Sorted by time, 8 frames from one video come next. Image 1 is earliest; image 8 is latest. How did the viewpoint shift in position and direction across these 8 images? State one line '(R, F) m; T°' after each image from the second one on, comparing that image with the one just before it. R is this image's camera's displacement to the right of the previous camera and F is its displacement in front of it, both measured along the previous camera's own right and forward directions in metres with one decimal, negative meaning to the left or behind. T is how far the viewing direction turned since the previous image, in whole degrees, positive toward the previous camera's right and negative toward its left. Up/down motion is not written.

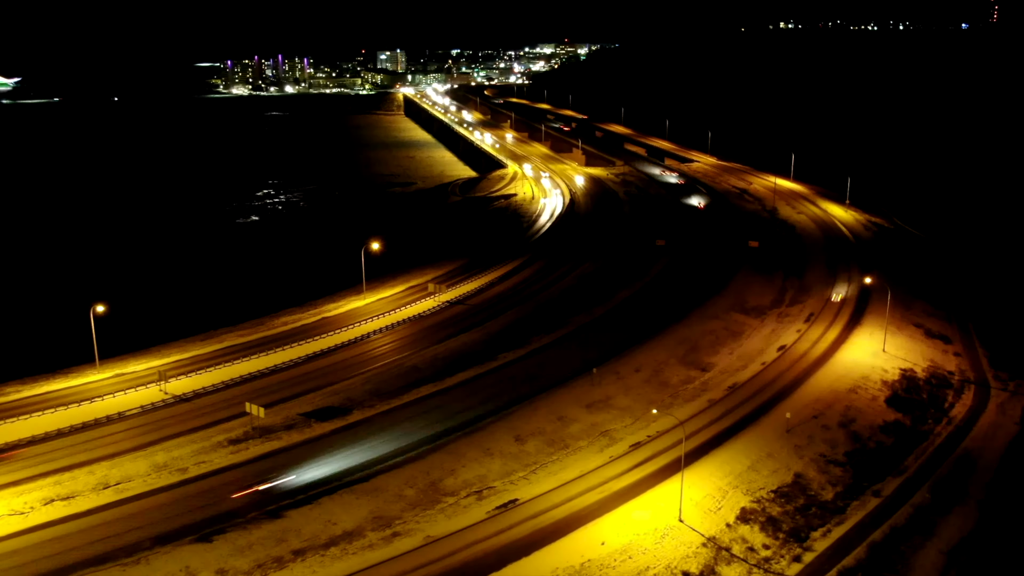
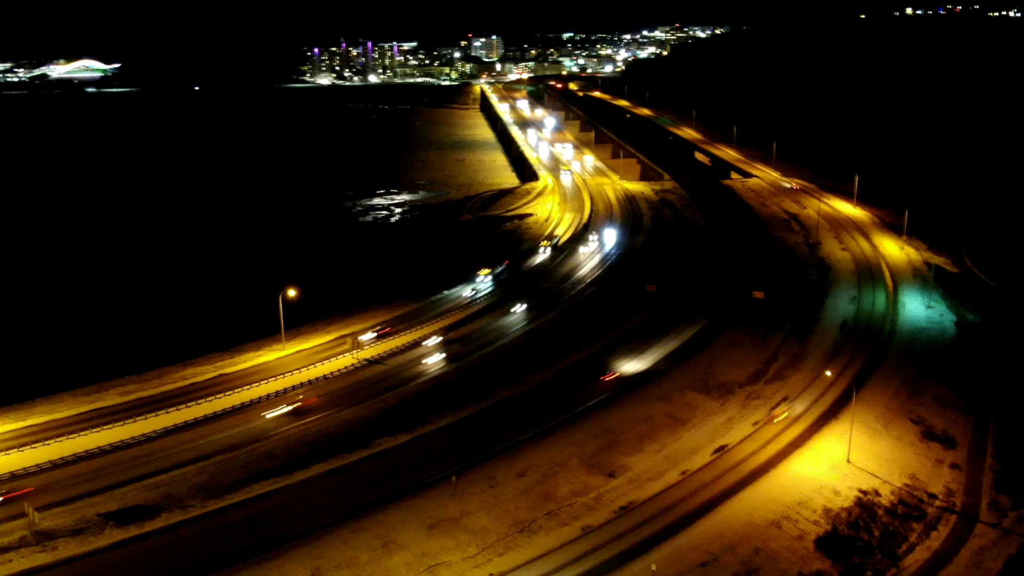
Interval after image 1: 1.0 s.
(+3.2, +2.4) m; -8°
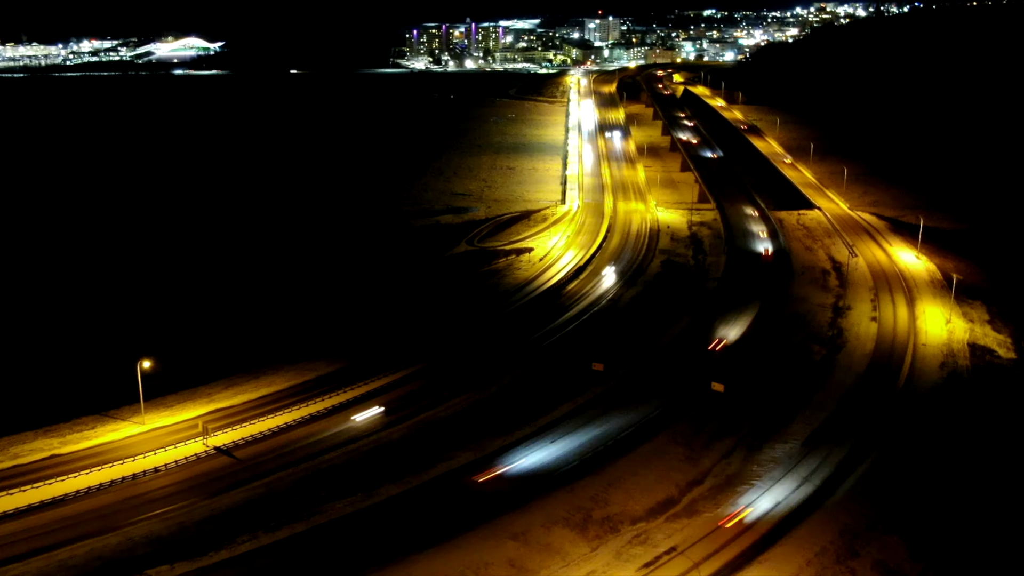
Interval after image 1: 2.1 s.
(+3.8, +2.6) m; -9°
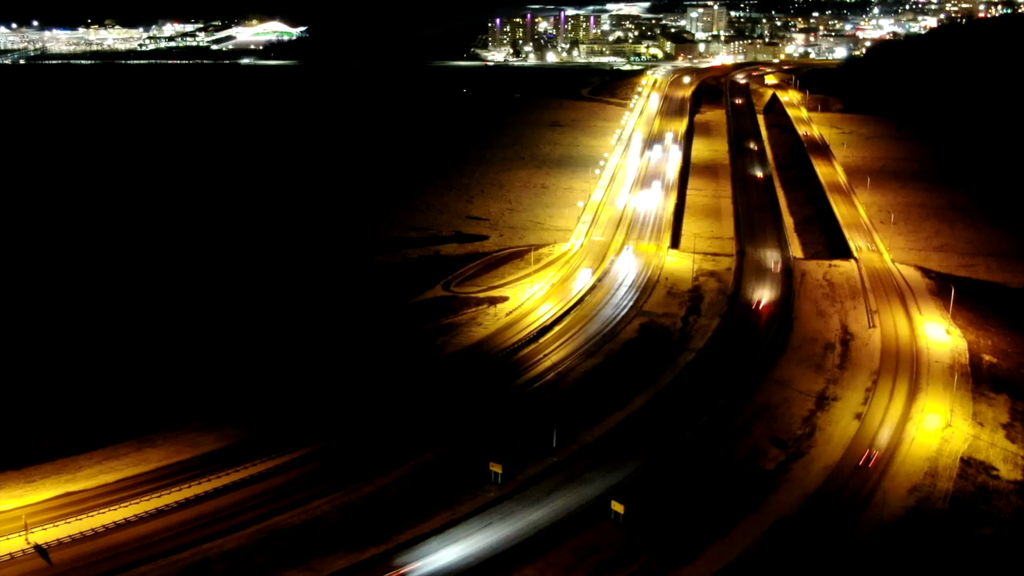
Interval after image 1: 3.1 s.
(+3.4, +1.8) m; -8°
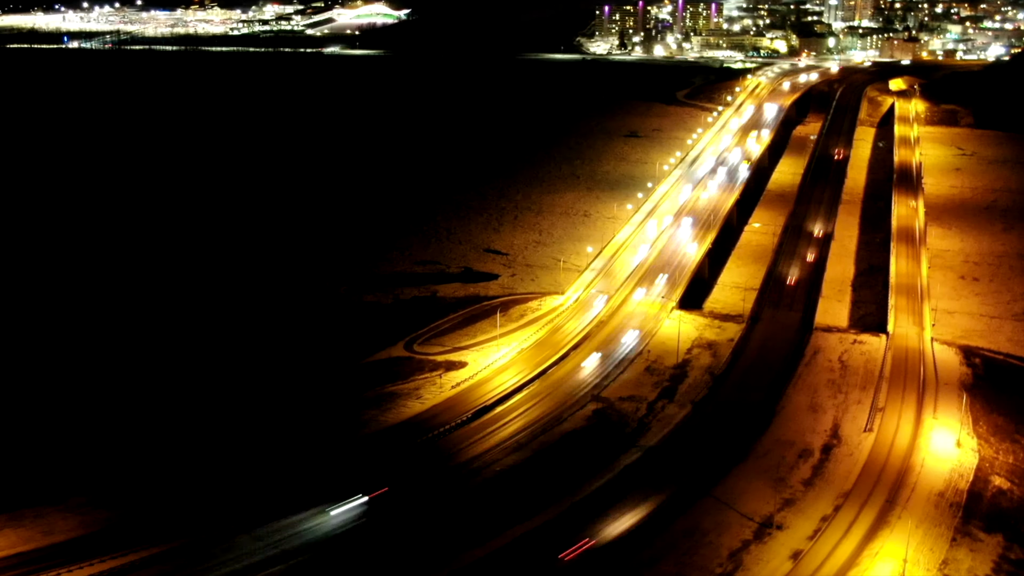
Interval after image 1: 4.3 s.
(+4.0, +1.6) m; -9°
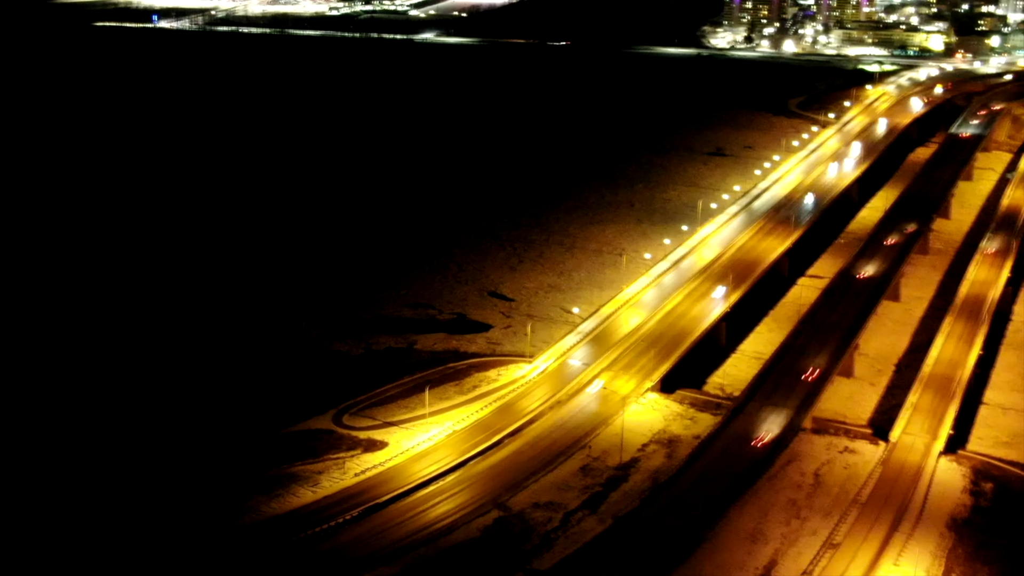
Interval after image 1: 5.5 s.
(+4.8, +1.8) m; -11°
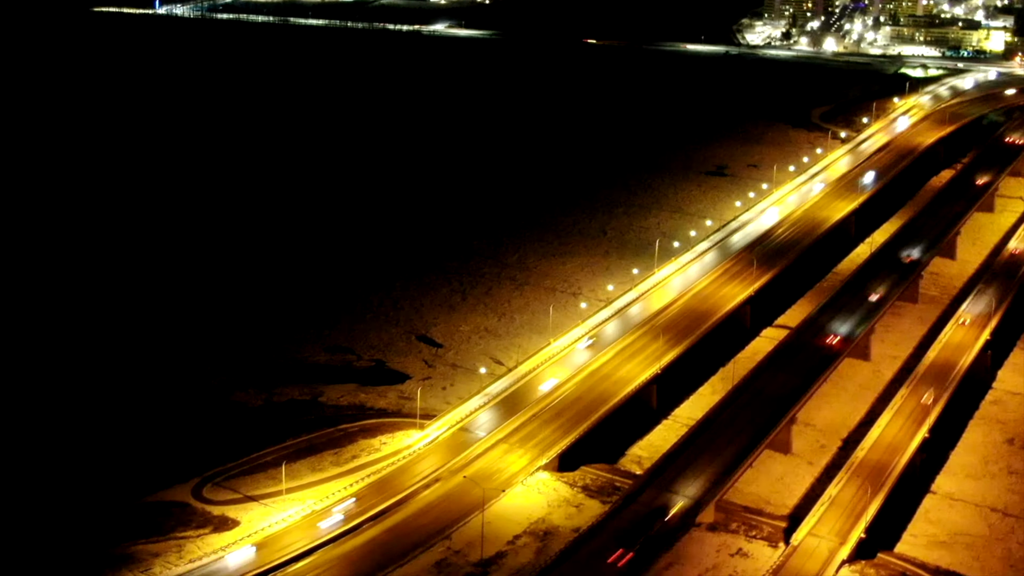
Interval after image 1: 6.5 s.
(+4.3, +1.6) m; -5°
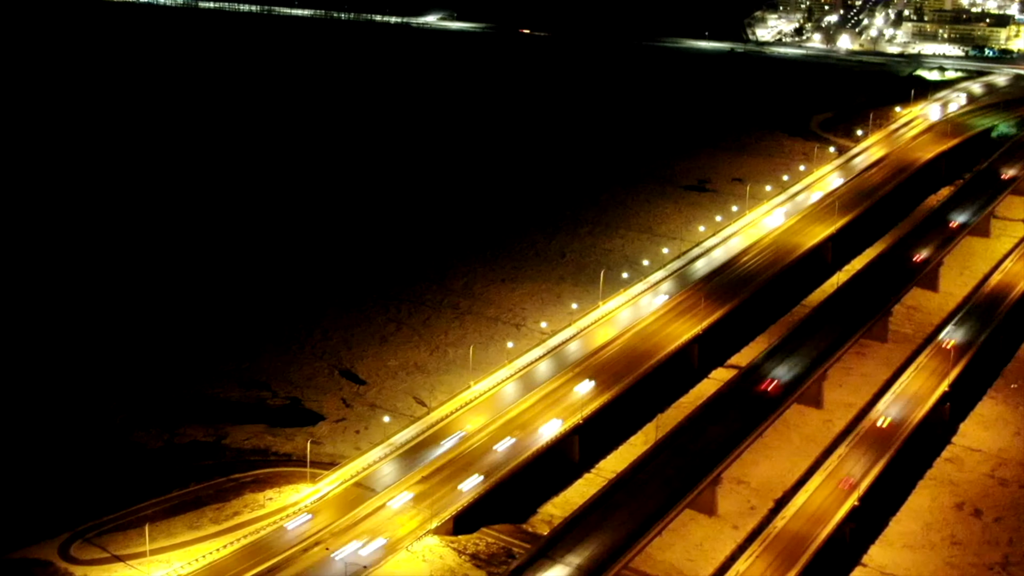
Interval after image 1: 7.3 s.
(+3.3, +1.3) m; -3°
